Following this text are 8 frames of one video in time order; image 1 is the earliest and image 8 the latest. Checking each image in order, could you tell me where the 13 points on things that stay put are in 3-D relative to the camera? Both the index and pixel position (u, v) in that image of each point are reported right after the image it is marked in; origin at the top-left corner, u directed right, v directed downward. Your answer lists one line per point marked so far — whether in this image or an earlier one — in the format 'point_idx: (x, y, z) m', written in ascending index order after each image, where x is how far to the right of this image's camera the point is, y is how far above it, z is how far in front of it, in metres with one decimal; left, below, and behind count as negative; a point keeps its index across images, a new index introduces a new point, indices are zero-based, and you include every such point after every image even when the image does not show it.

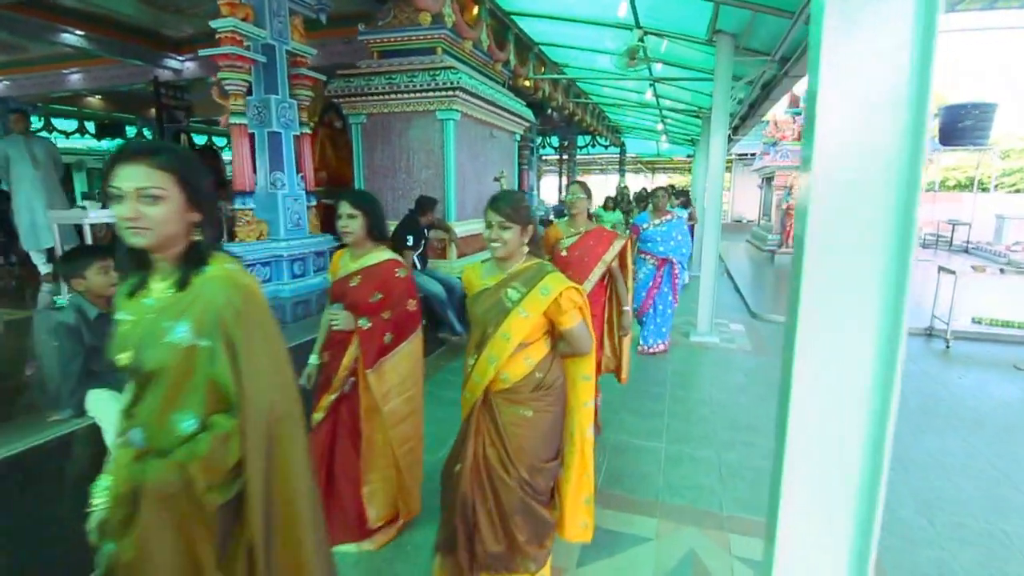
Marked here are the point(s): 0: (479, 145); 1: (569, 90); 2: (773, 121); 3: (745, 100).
0: (-0.3, +1.5, +5.6) m
1: (+1.0, +3.6, +9.8) m
2: (+6.0, +3.8, +12.5) m
3: (+3.0, +2.4, +7.0) m
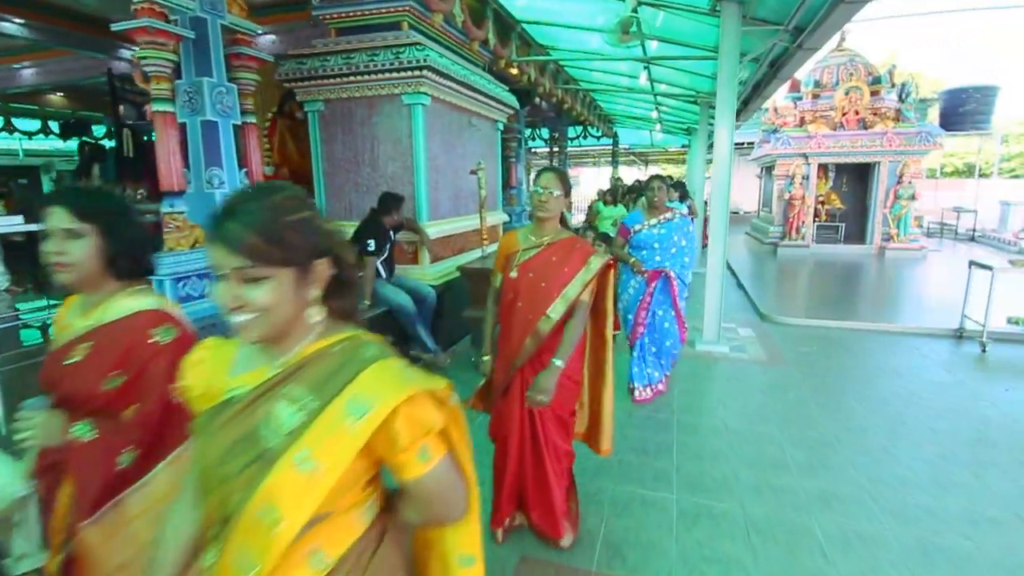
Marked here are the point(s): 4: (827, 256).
0: (-0.5, +1.4, +5.0) m
1: (+0.8, +3.6, +9.1) m
2: (+5.7, +4.0, +11.9) m
3: (+2.8, +2.4, +6.4) m
4: (+6.1, +0.6, +10.5) m
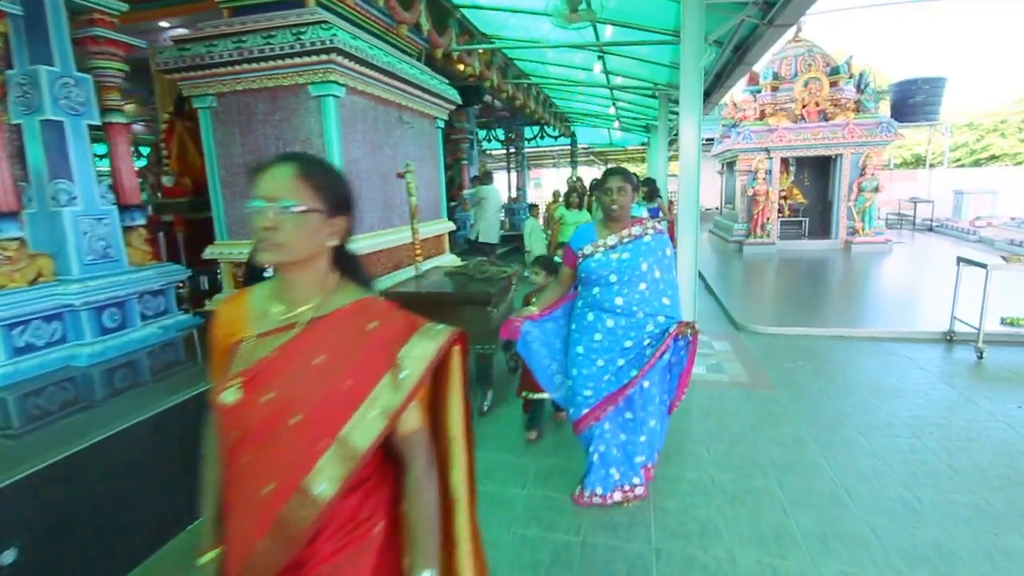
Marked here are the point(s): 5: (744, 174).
0: (-1.0, +1.2, +4.3) m
1: (-0.1, +3.4, +8.5) m
2: (+4.7, +4.0, +11.6) m
3: (+2.2, +2.4, +5.8) m
4: (+5.3, +0.6, +10.2) m
5: (+4.7, +2.3, +10.9) m
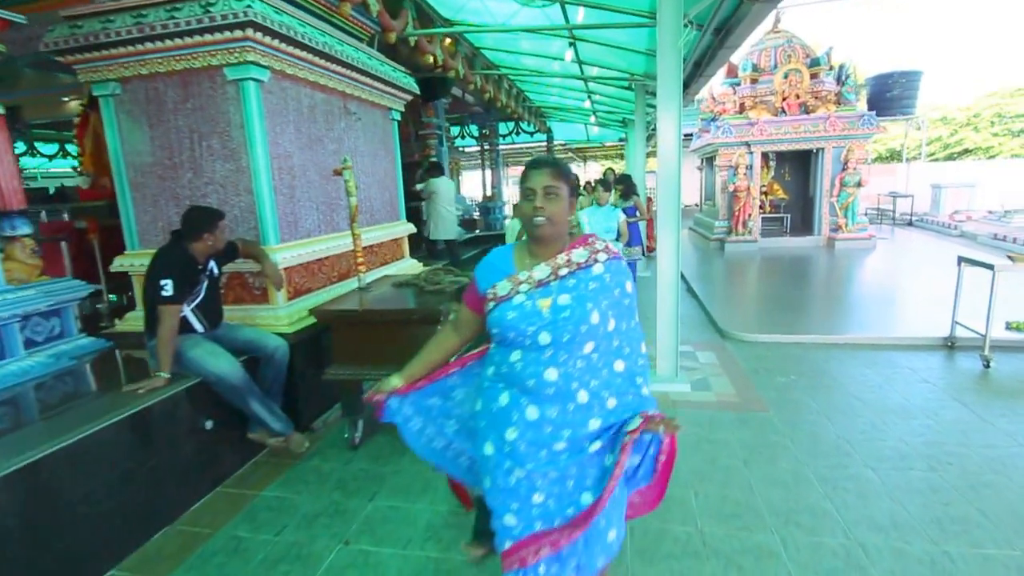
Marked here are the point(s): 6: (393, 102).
0: (-1.3, +1.1, +3.8) m
1: (-0.6, +3.4, +8.0) m
2: (+4.1, +4.0, +11.2) m
3: (+1.8, +2.3, +5.4) m
4: (+4.8, +0.7, +9.9) m
5: (+4.1, +2.3, +10.6) m
6: (-1.1, +1.7, +4.8) m
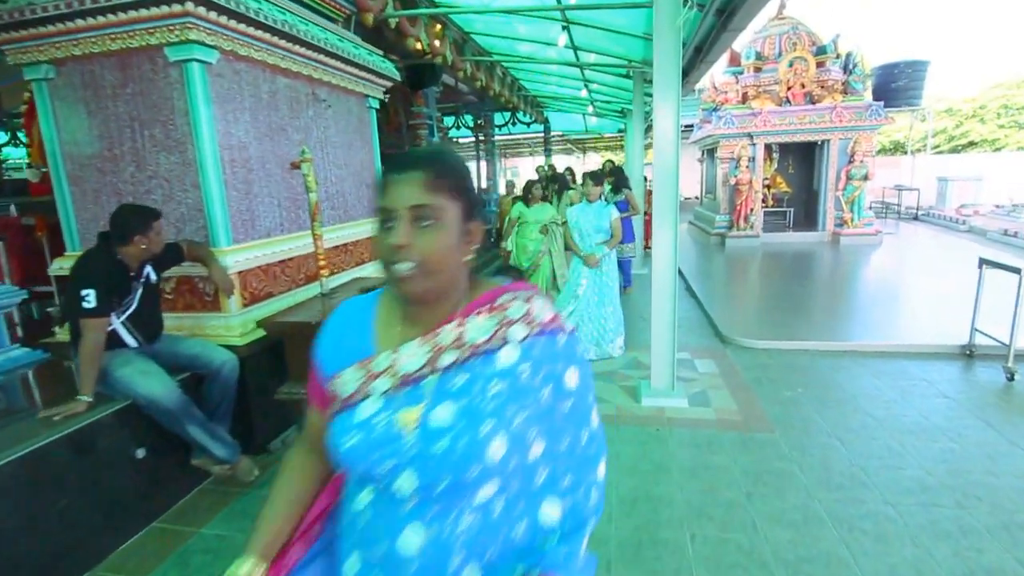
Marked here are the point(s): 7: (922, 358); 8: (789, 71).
0: (-1.4, +1.1, +3.4) m
1: (-0.7, +3.4, +7.6) m
2: (+4.0, +4.1, +10.8) m
3: (+1.7, +2.3, +5.1) m
4: (+4.7, +0.7, +9.5) m
5: (+4.0, +2.4, +10.2) m
6: (-1.2, +1.7, +4.5) m
7: (+3.0, -0.5, +4.0) m
8: (+5.1, +4.0, +9.9) m
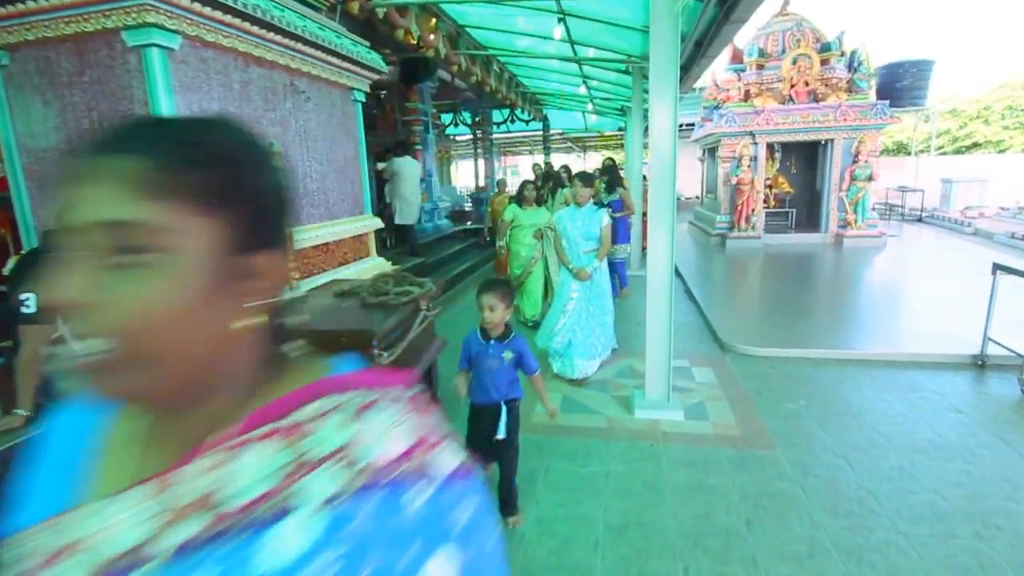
0: (-1.5, +1.1, +3.2) m
1: (-0.7, +3.4, +7.4) m
2: (+4.0, +4.1, +10.6) m
3: (+1.6, +2.3, +4.9) m
4: (+4.6, +0.7, +9.3) m
5: (+4.0, +2.3, +10.0) m
6: (-1.2, +1.6, +4.3) m
7: (+2.9, -0.6, +3.8) m
8: (+5.0, +3.9, +9.7) m
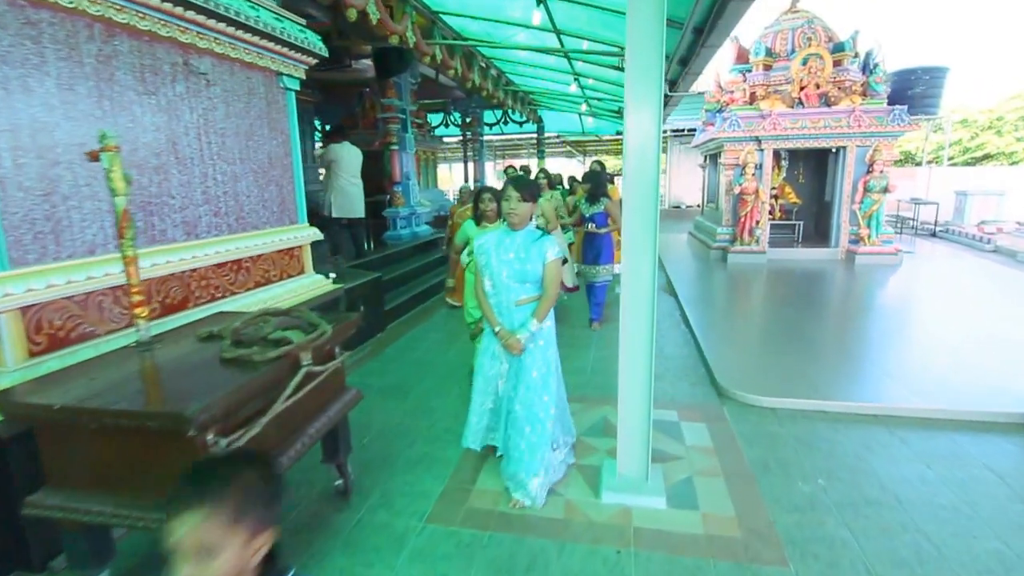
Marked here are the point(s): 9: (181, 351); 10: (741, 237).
0: (-1.8, +0.9, +2.5) m
1: (-0.9, +3.2, +6.7) m
2: (+3.8, +3.8, +9.9) m
3: (+1.4, +2.1, +4.1) m
4: (+4.3, +0.4, +8.6) m
5: (+3.7, +2.1, +9.3) m
6: (-1.5, +1.5, +3.6) m
7: (+2.6, -0.8, +3.1) m
8: (+4.8, +3.6, +9.0) m
9: (-1.2, -0.2, +2.0) m
10: (+3.8, +0.9, +9.1) m
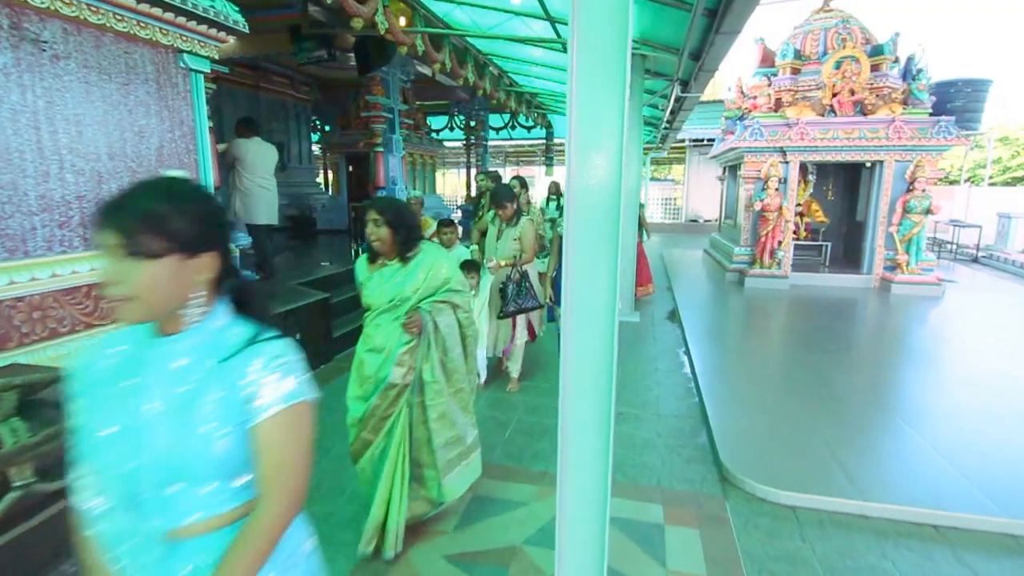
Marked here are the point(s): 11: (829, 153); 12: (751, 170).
0: (-2.1, +0.8, +1.8) m
1: (-1.0, +3.0, +6.0) m
2: (+3.8, +3.3, +9.1) m
3: (+1.2, +1.8, +3.4) m
4: (+4.2, 0.0, +7.7) m
5: (+3.7, +1.6, +8.4) m
6: (-1.7, +1.3, +2.9) m
7: (+2.3, -1.1, +2.2) m
8: (+4.8, +3.2, +8.1) m
9: (-1.6, -0.4, +1.3) m
10: (+3.8, +0.4, +8.2) m
11: (+4.6, +2.0, +7.9) m
12: (+3.6, +1.8, +8.2) m
